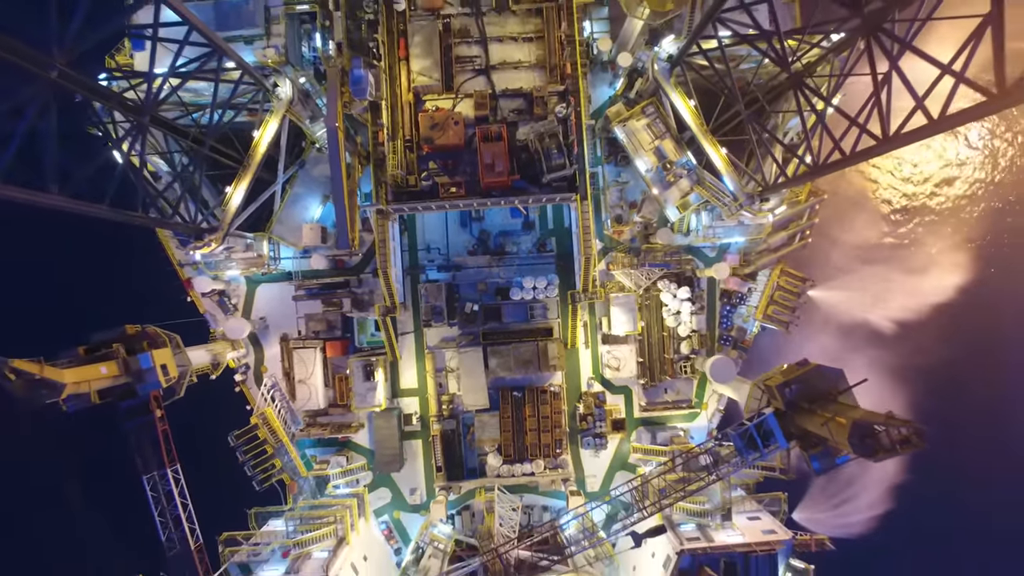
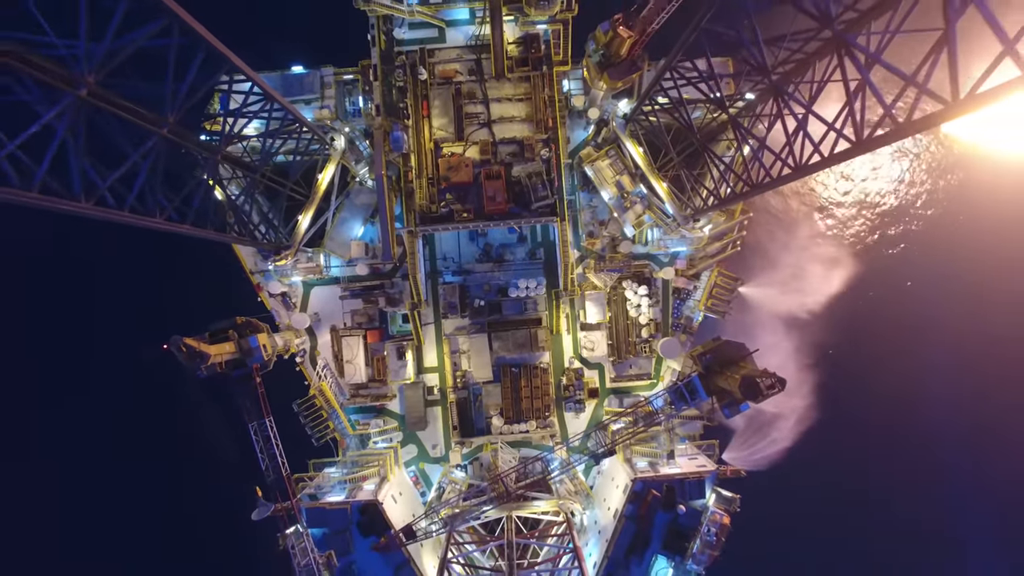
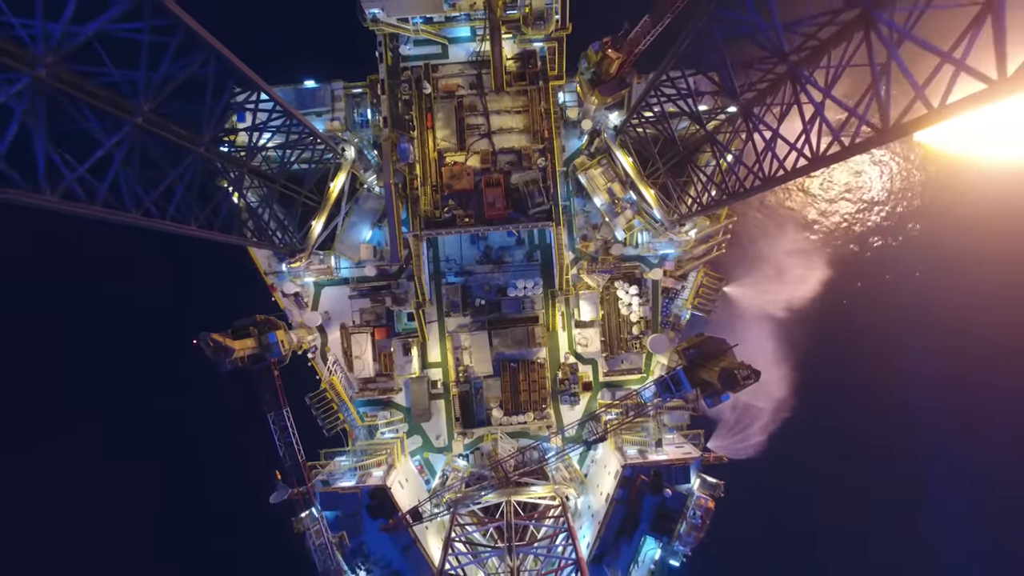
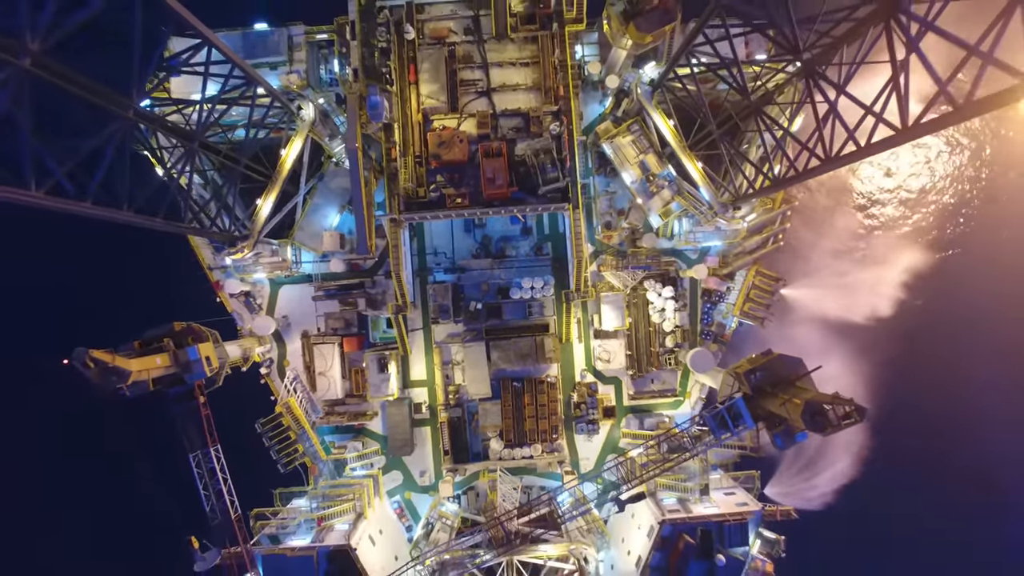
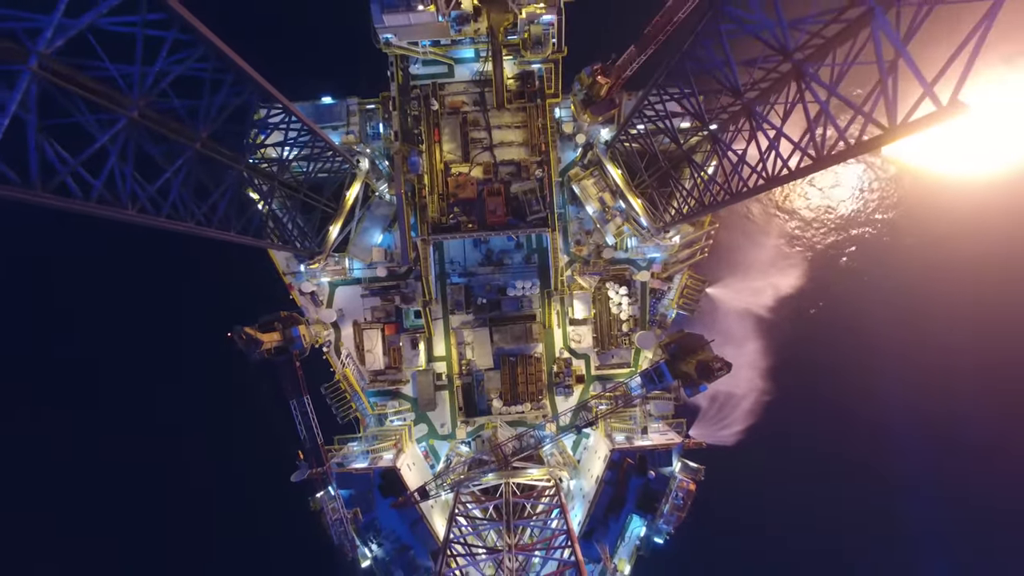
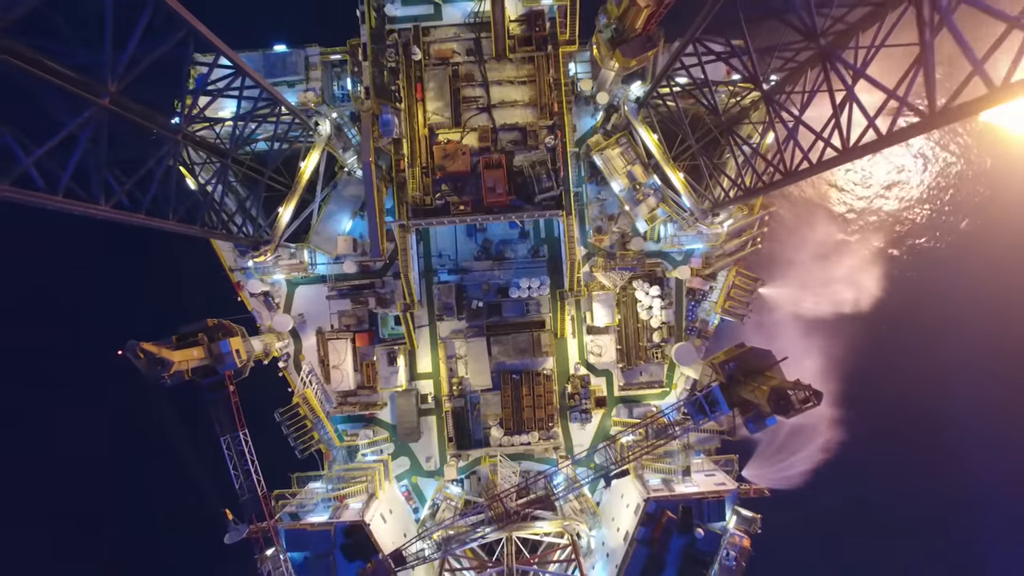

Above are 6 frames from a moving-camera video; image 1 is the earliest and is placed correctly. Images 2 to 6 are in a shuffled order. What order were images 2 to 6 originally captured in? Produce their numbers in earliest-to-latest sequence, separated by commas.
4, 6, 2, 3, 5
